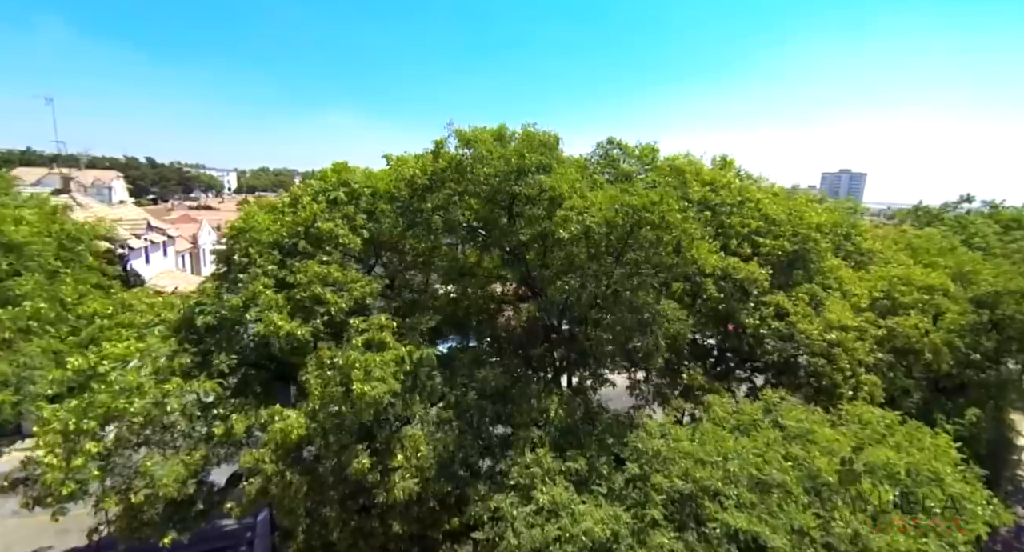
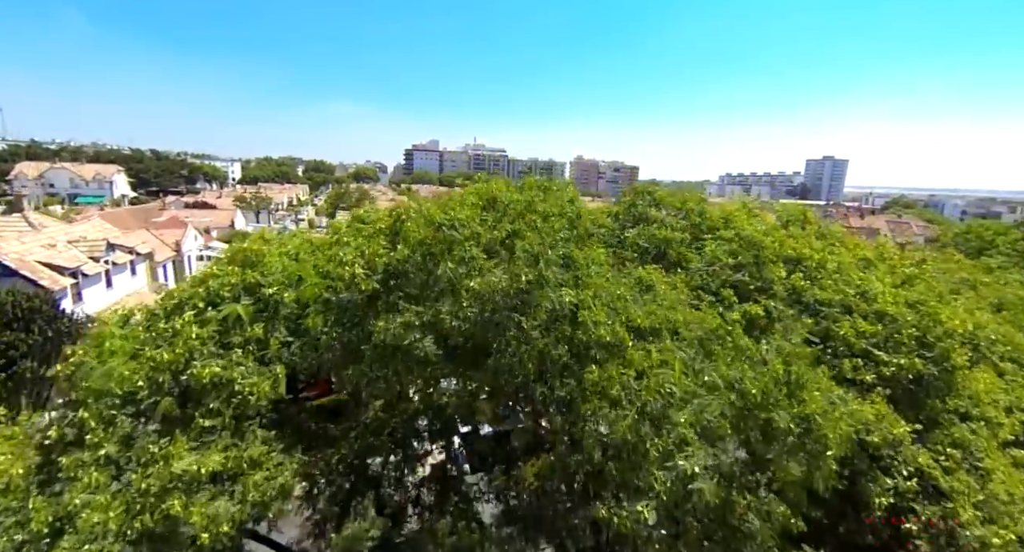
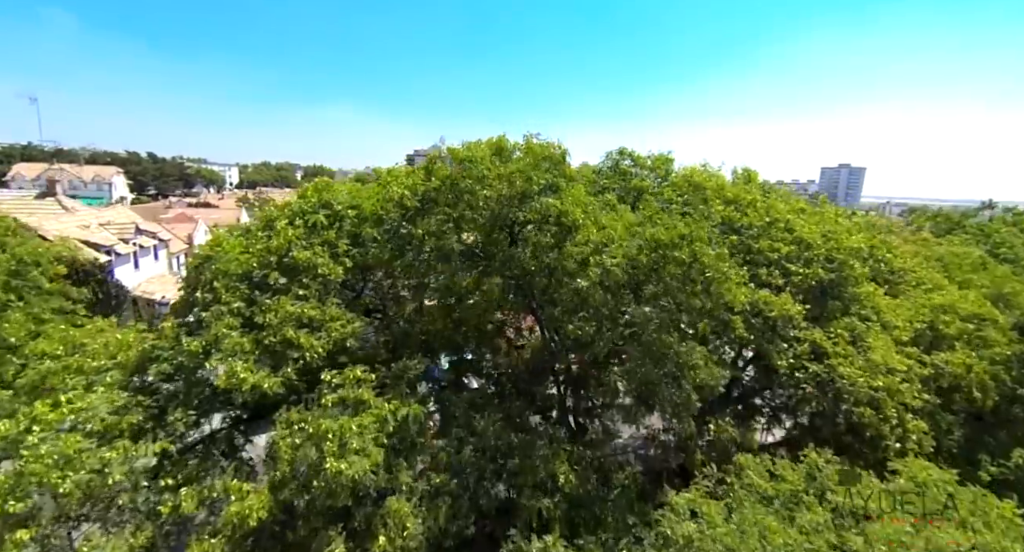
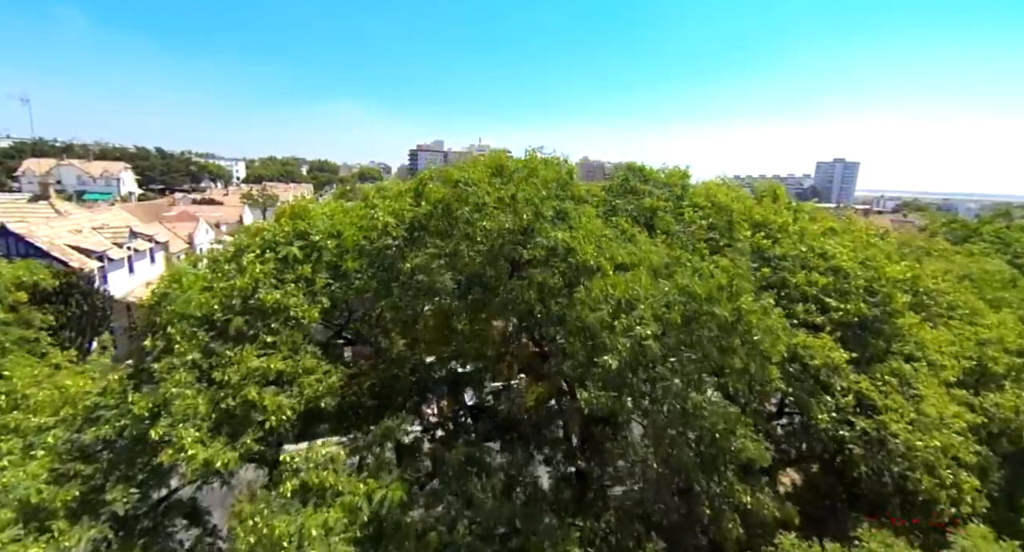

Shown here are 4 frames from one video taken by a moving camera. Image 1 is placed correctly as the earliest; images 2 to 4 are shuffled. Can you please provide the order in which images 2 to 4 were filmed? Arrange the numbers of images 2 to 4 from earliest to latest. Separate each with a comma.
3, 4, 2
